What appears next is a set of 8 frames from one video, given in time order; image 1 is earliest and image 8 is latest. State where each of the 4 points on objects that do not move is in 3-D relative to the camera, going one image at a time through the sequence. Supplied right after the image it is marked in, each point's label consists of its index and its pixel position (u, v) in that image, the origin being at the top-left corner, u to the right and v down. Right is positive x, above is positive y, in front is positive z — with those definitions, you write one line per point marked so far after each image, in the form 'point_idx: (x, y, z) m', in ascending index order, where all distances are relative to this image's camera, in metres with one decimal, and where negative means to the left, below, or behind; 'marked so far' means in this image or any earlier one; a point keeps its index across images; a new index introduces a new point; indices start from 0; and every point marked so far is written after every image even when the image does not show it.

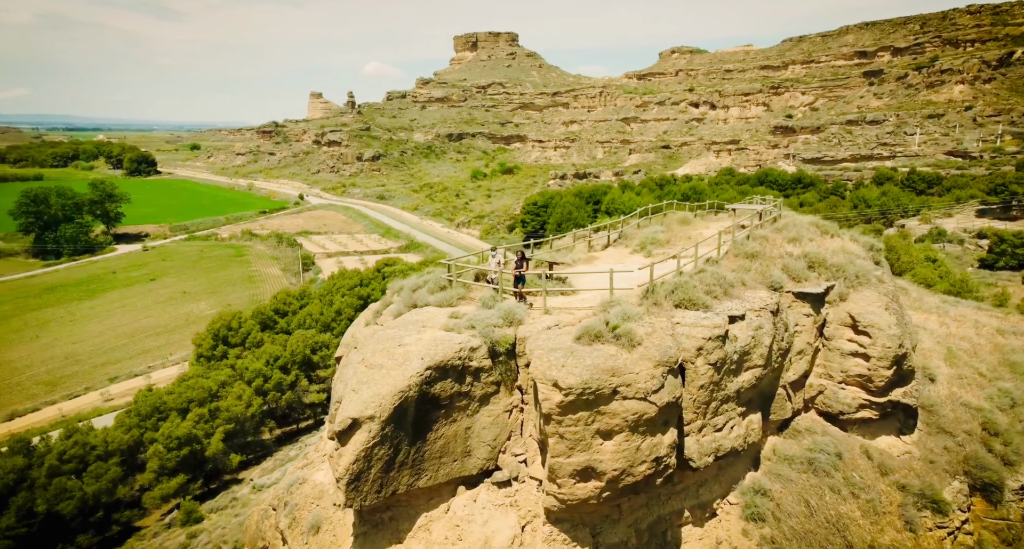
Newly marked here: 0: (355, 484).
0: (-3.2, -4.3, +12.2) m
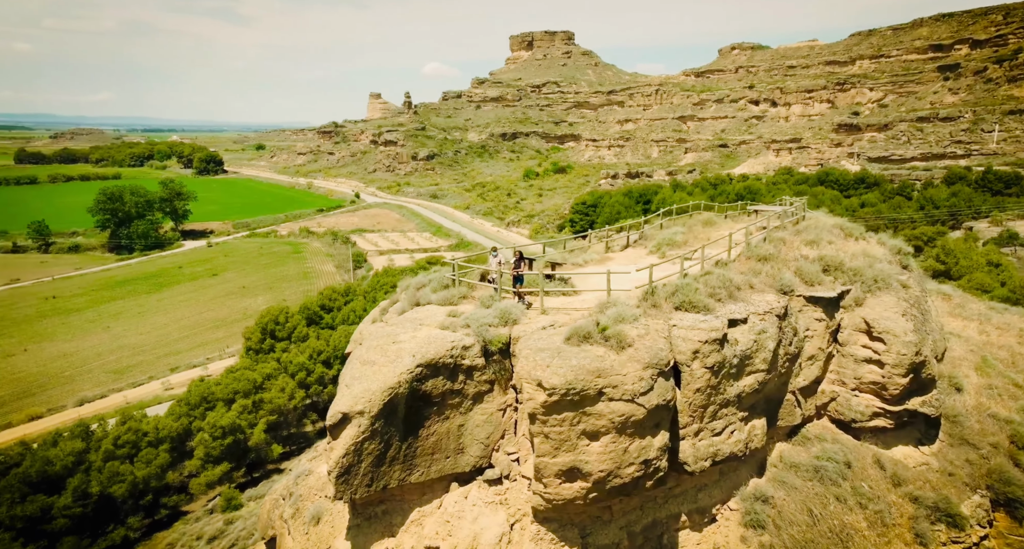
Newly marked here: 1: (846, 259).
0: (-3.5, -4.2, +12.5) m
1: (+10.7, +0.4, +19.4) m
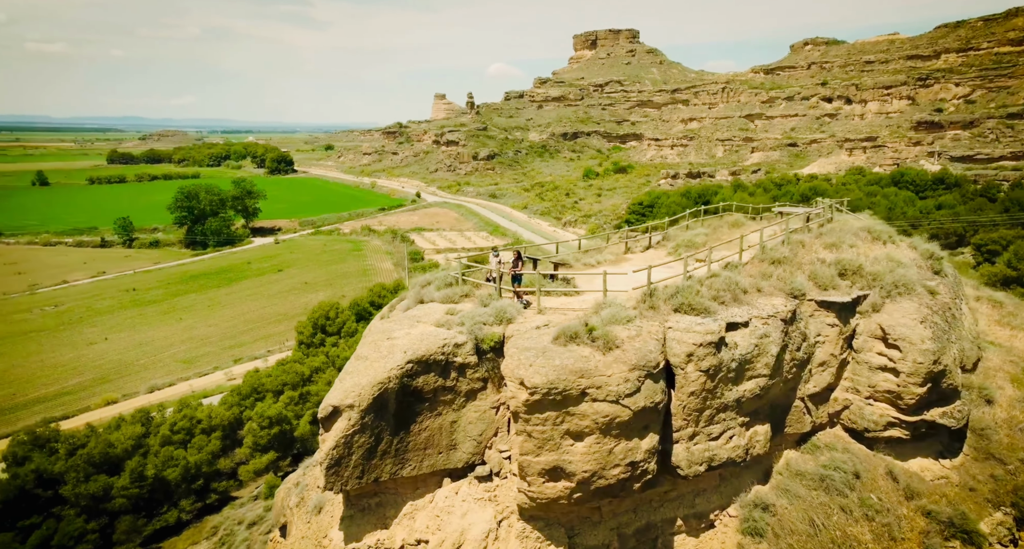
0: (-3.8, -4.1, +12.9) m
1: (+11.0, +0.3, +18.7) m
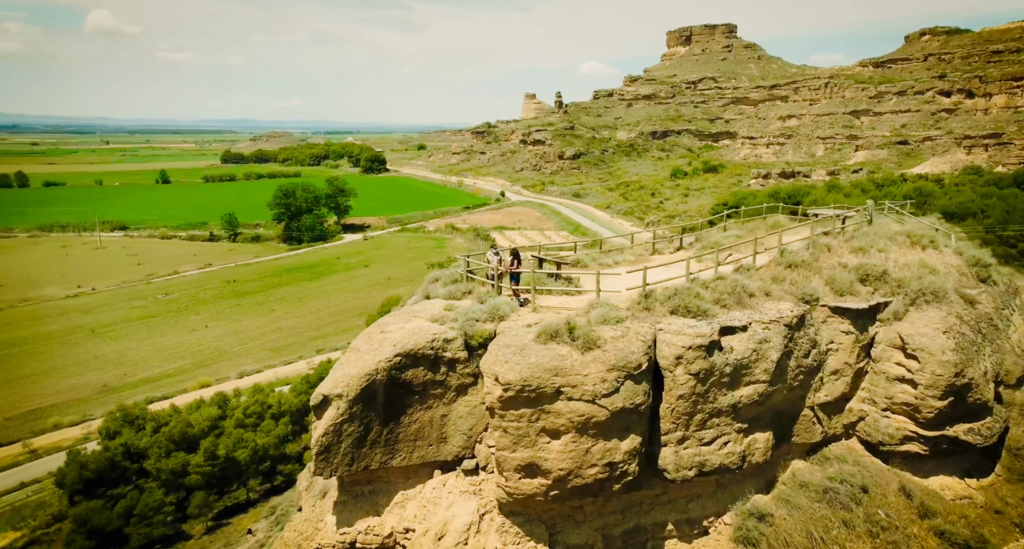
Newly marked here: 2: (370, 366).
0: (-4.2, -4.0, +13.5) m
1: (+11.2, +0.1, +17.8) m
2: (-3.1, -2.0, +13.4) m
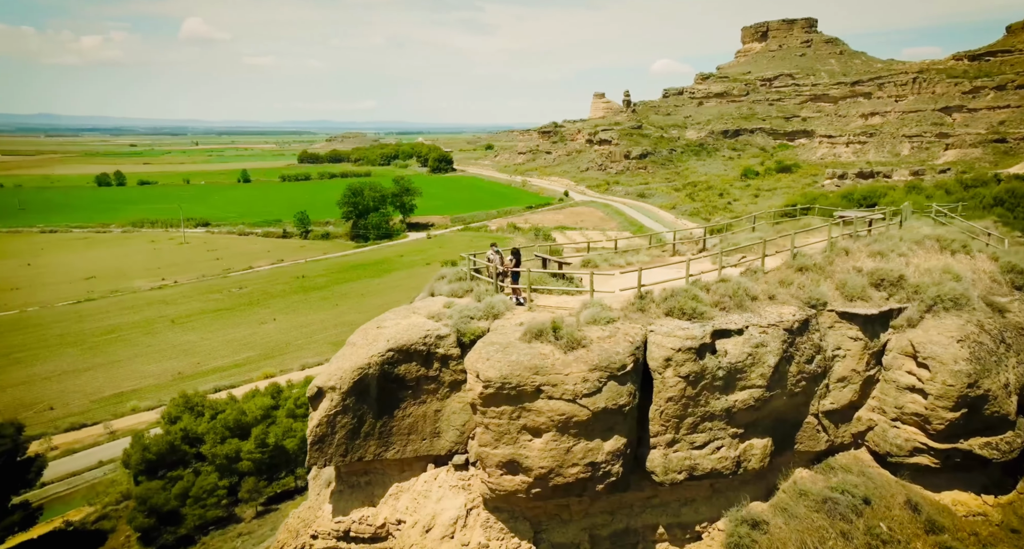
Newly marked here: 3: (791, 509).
0: (-4.4, -3.9, +14.0) m
1: (+11.3, 0.0, +17.1) m
2: (-3.4, -1.9, +13.8) m
3: (+6.7, -5.6, +14.6) m
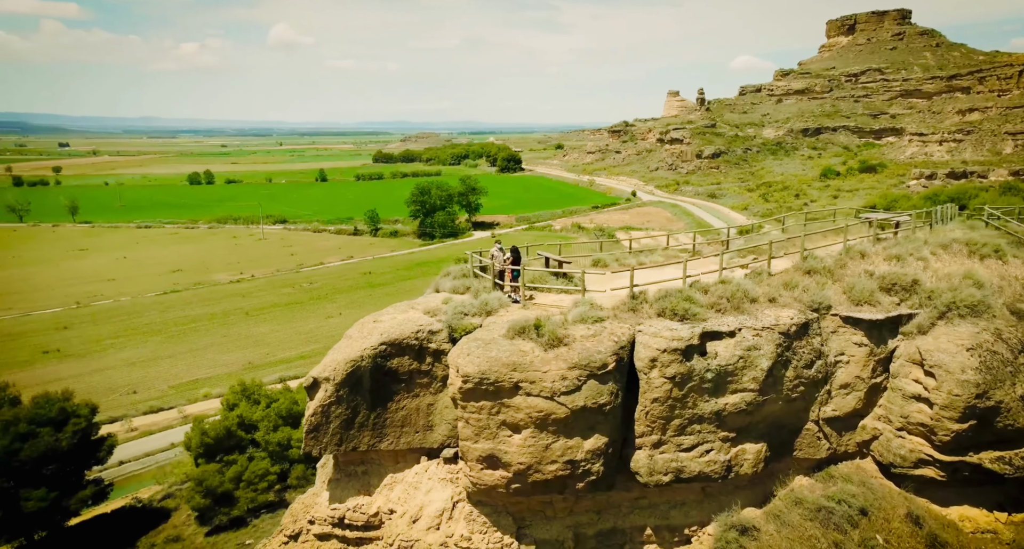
0: (-4.7, -3.8, +14.5) m
1: (+11.2, -0.1, +16.4) m
2: (-3.7, -1.8, +14.2) m
3: (+6.4, -5.7, +14.2) m
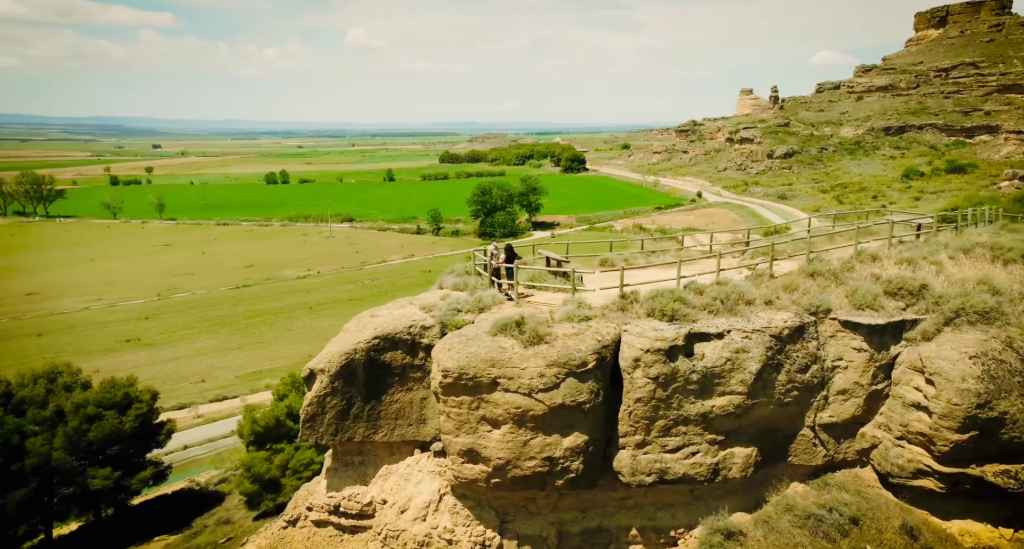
0: (-5.0, -3.7, +15.1) m
1: (+11.1, -0.2, +15.8) m
2: (-3.9, -1.7, +14.7) m
3: (+6.1, -5.7, +14.0) m
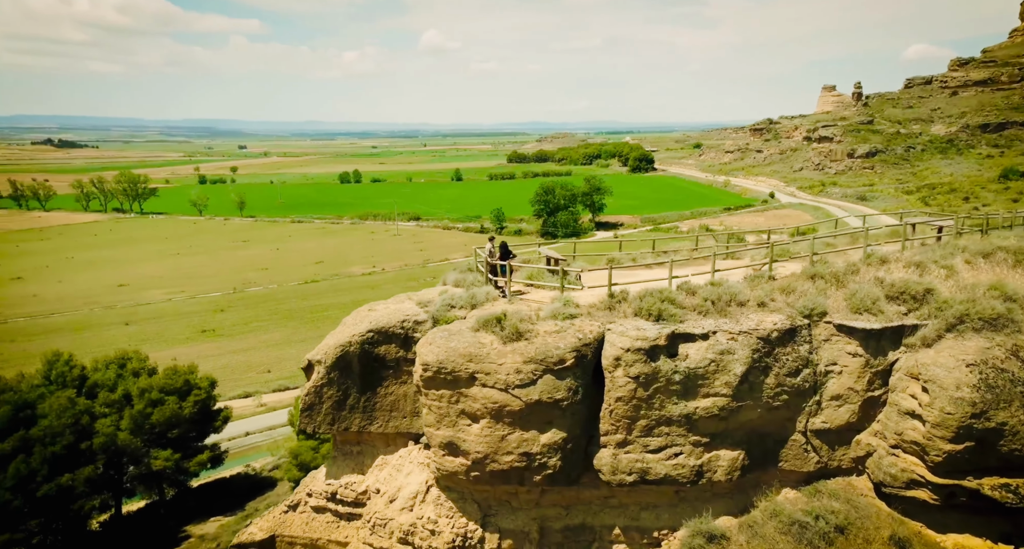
0: (-5.3, -3.6, +15.7) m
1: (+10.9, -0.4, +15.3) m
2: (-4.2, -1.6, +15.3) m
3: (+5.7, -5.8, +13.9) m
